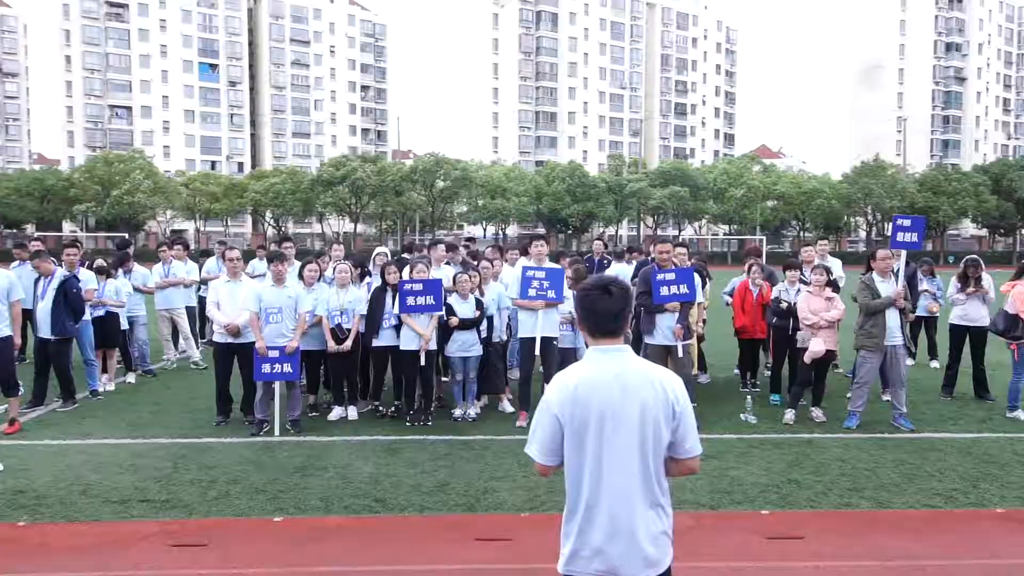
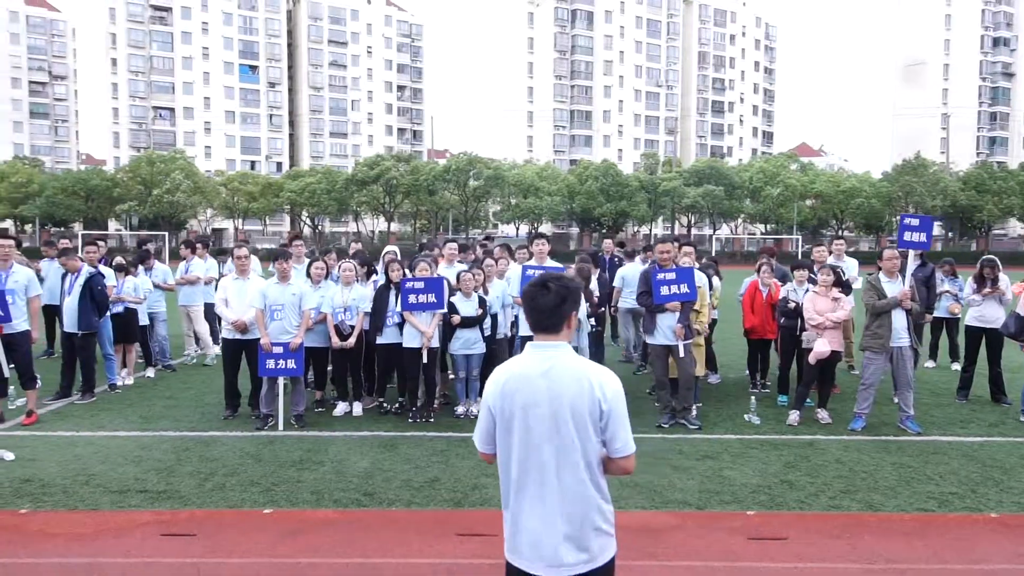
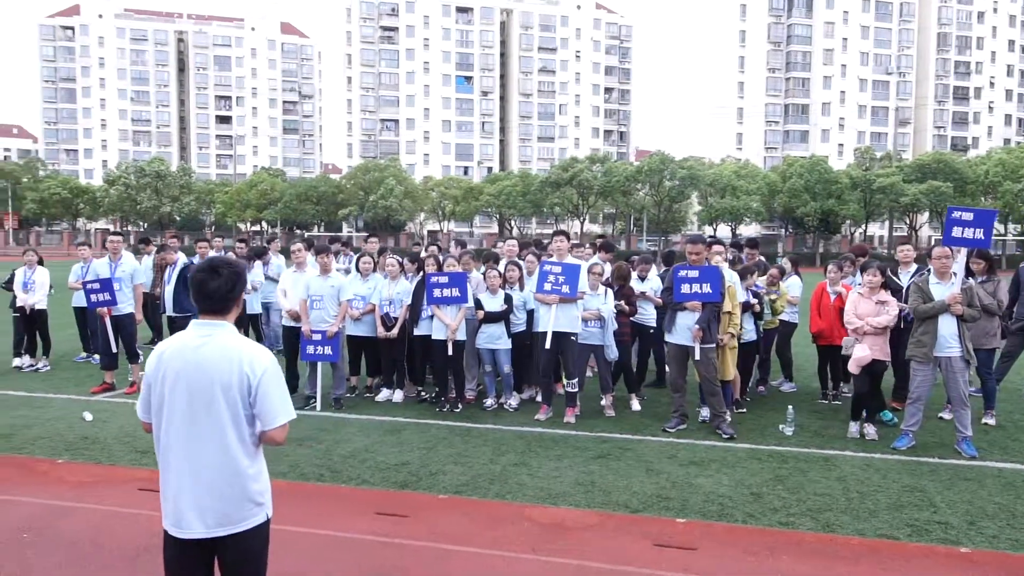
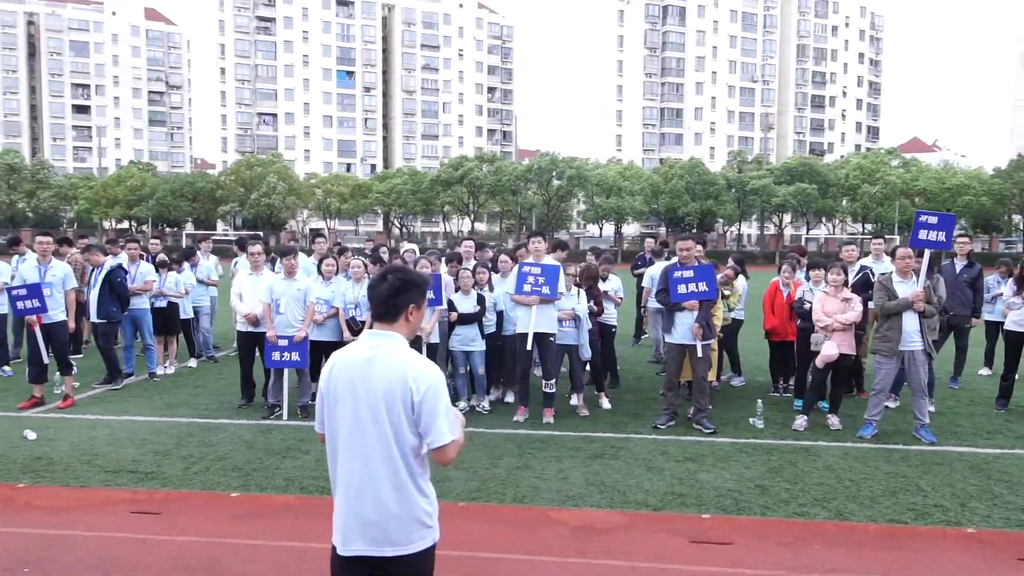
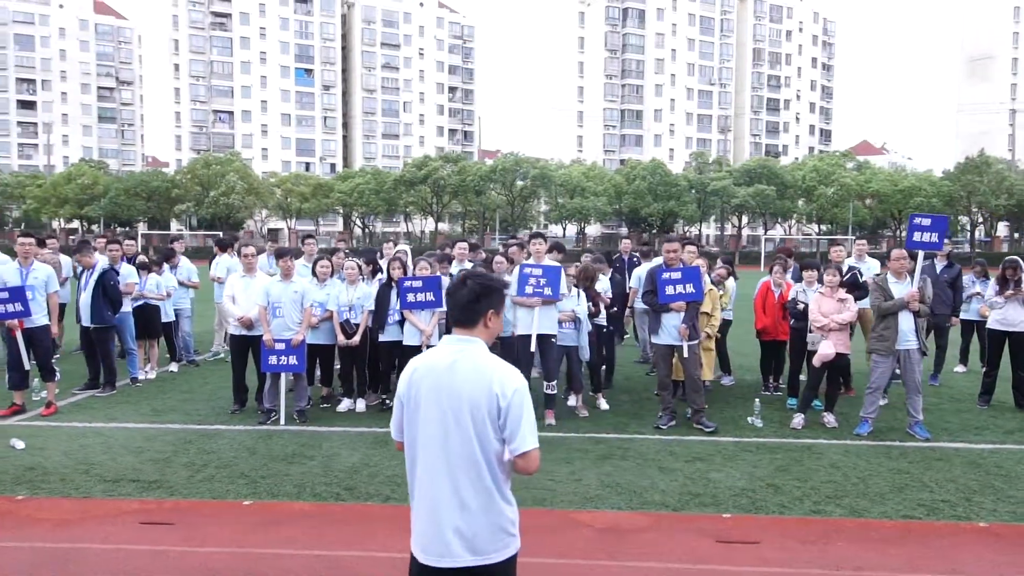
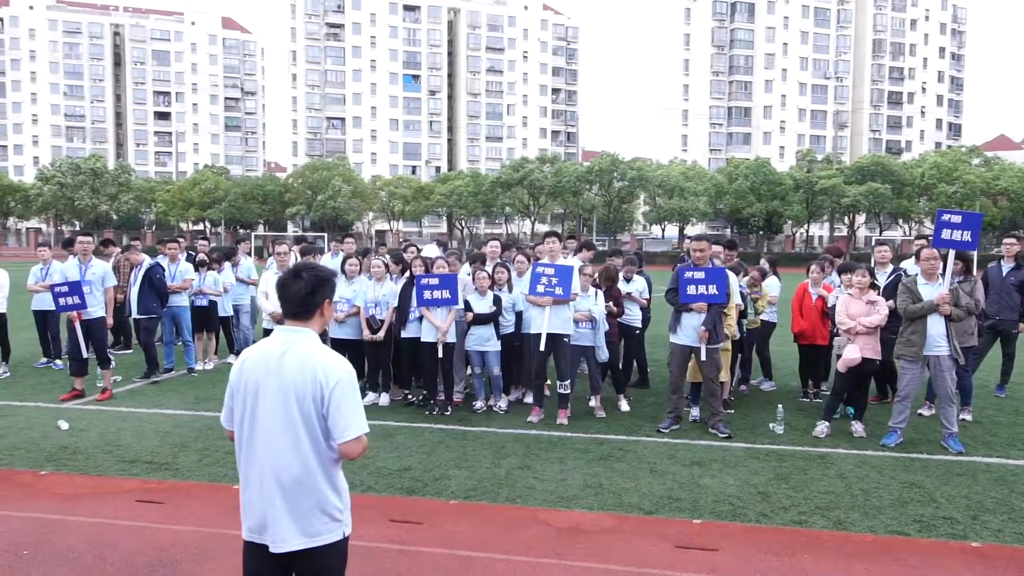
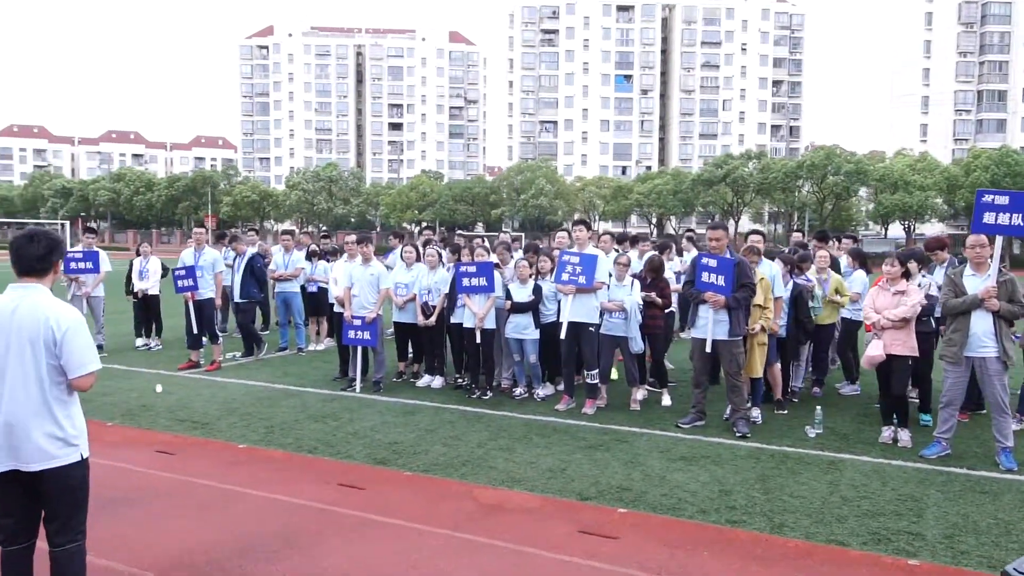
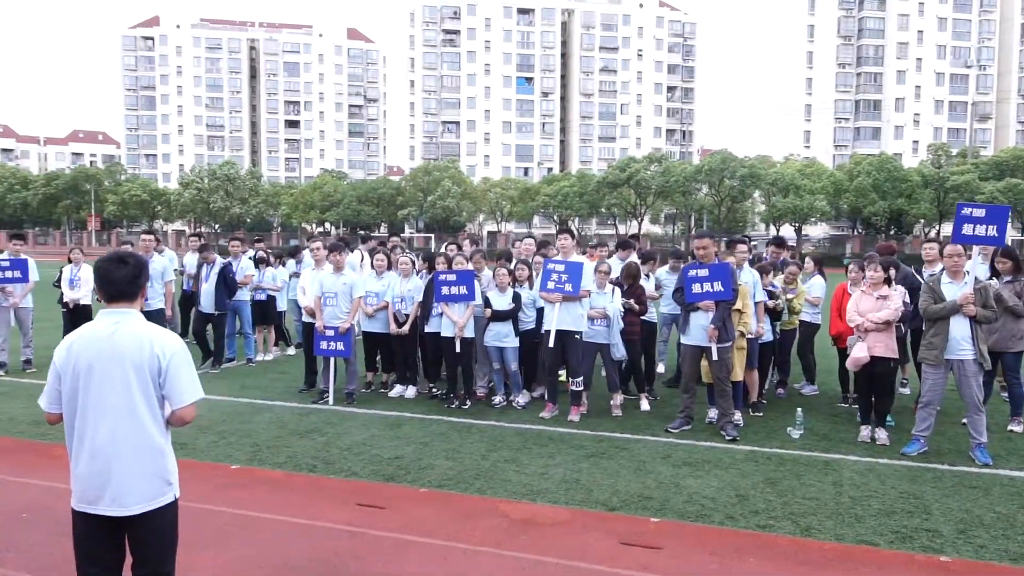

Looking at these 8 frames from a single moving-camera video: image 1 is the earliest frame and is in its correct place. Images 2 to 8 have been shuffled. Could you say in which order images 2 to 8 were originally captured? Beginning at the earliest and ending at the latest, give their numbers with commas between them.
2, 5, 4, 6, 3, 8, 7
